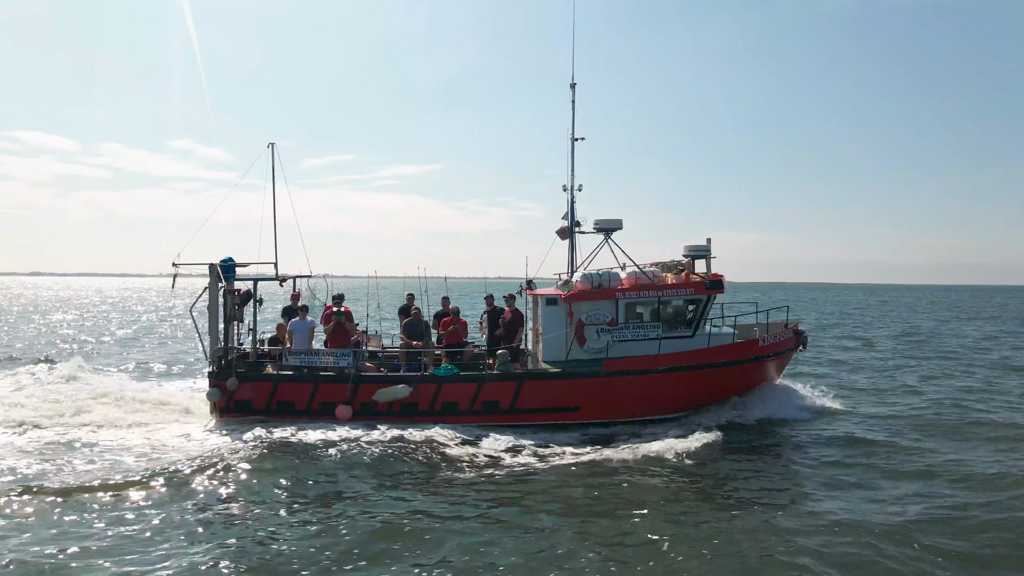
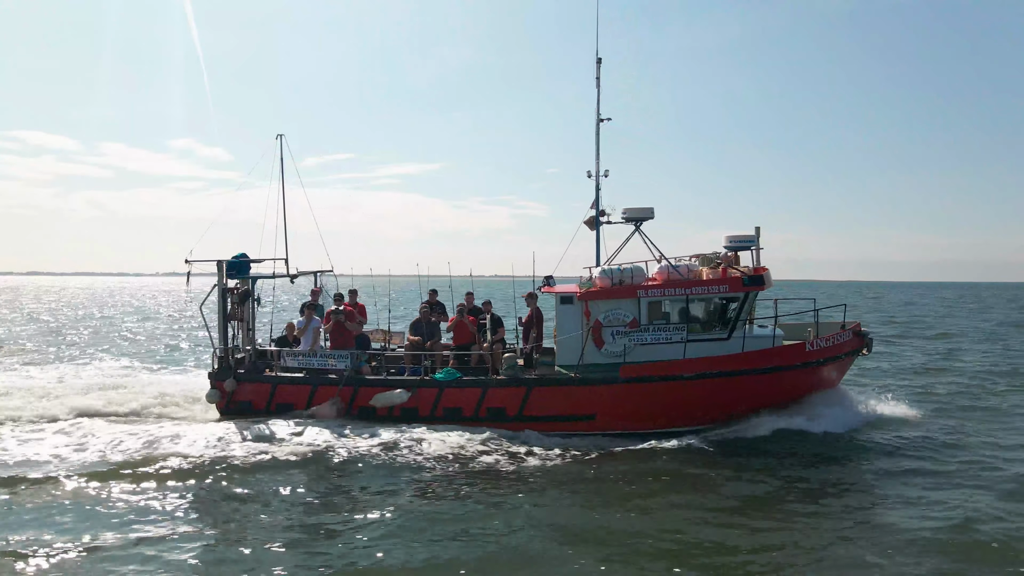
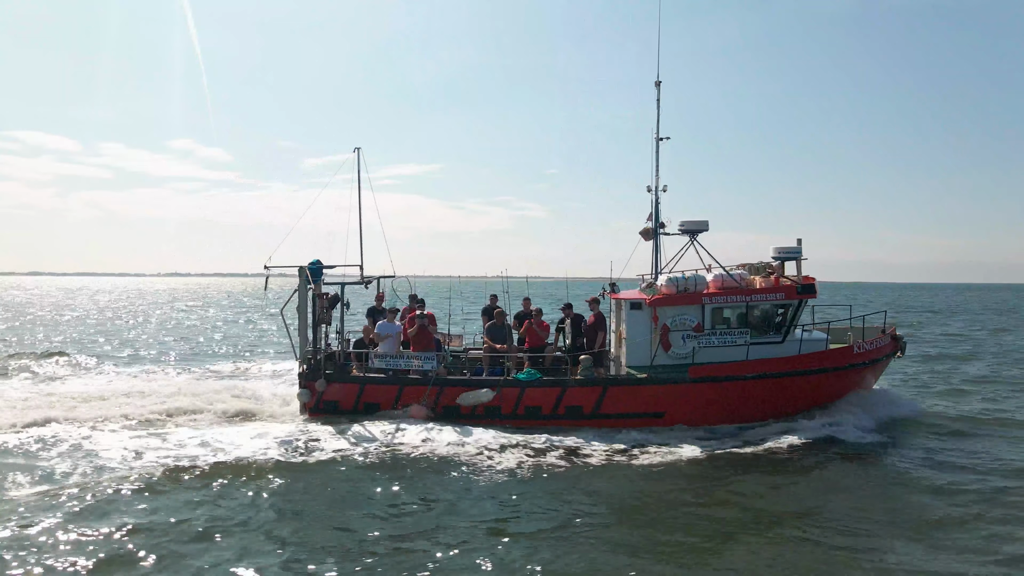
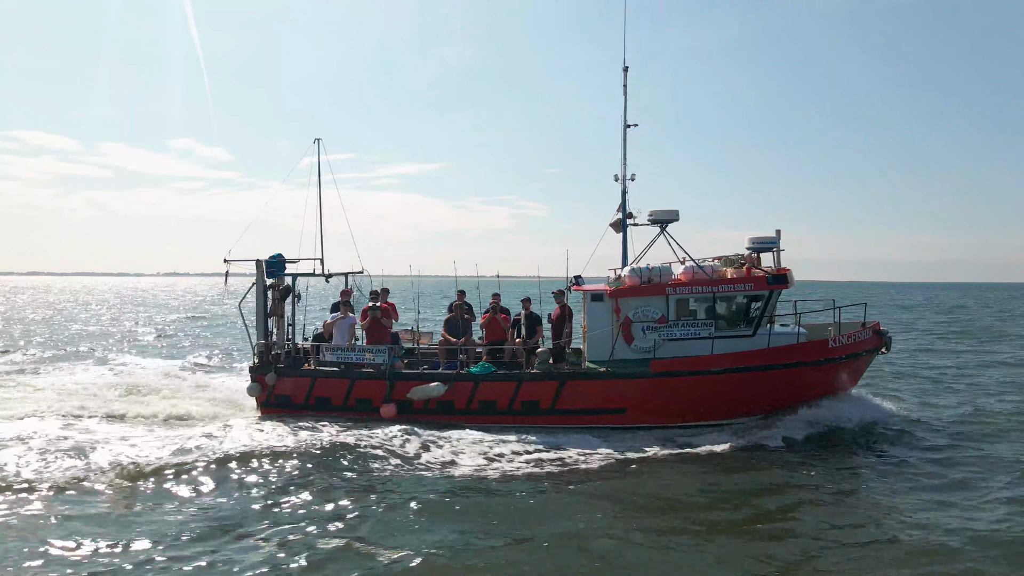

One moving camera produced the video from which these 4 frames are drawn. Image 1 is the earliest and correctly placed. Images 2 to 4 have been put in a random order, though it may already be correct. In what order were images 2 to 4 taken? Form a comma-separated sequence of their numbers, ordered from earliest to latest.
3, 4, 2
